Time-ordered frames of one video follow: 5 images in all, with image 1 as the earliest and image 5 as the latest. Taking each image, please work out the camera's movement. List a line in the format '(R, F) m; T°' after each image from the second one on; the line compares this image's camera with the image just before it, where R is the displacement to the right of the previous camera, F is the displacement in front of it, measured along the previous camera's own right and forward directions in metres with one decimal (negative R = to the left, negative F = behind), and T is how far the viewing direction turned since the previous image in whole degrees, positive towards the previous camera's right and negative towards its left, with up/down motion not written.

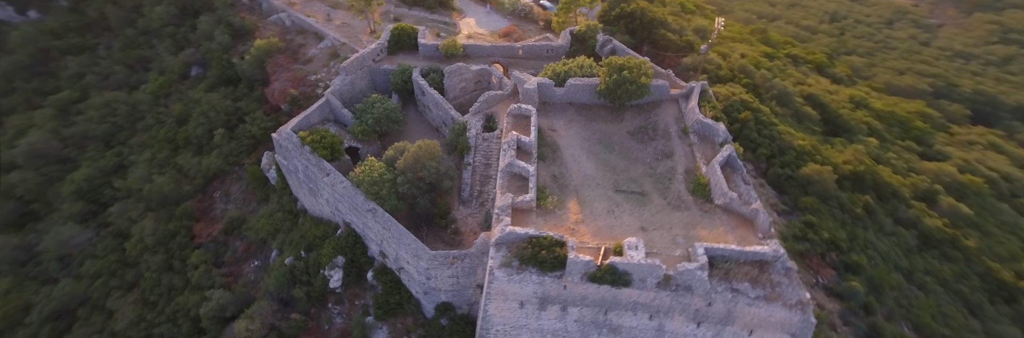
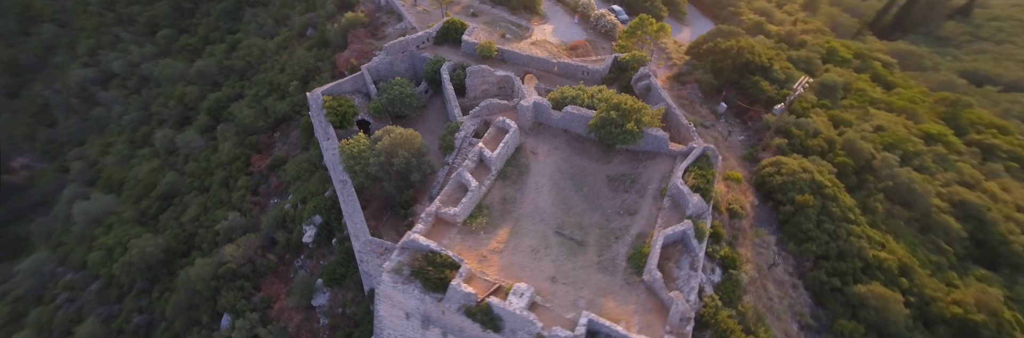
(+5.8, +1.6) m; -15°
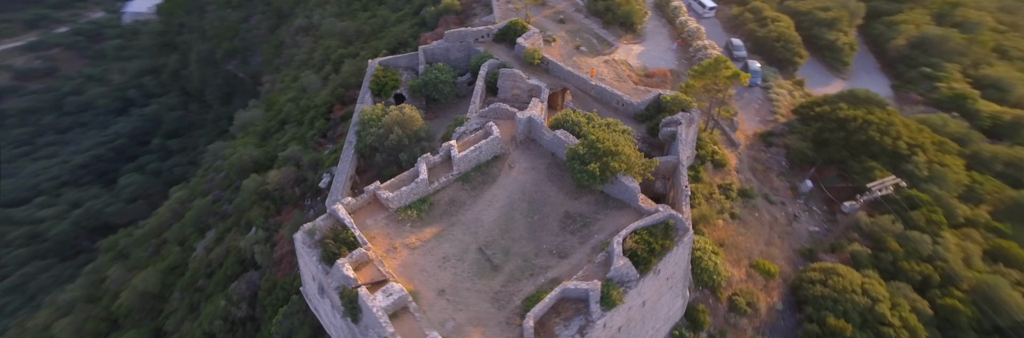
(+5.8, +1.4) m; -17°
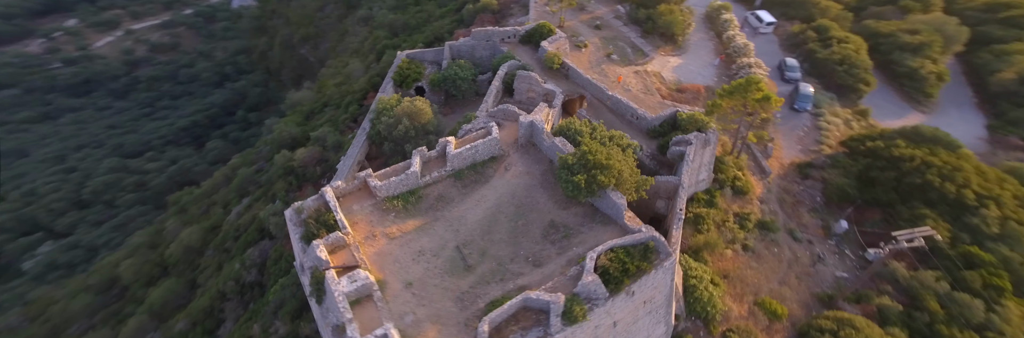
(+2.0, +0.3) m; -7°
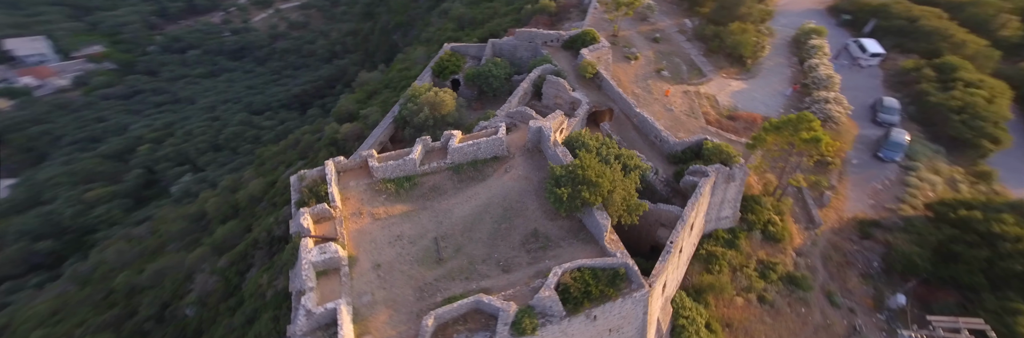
(+2.8, +0.5) m; -10°
